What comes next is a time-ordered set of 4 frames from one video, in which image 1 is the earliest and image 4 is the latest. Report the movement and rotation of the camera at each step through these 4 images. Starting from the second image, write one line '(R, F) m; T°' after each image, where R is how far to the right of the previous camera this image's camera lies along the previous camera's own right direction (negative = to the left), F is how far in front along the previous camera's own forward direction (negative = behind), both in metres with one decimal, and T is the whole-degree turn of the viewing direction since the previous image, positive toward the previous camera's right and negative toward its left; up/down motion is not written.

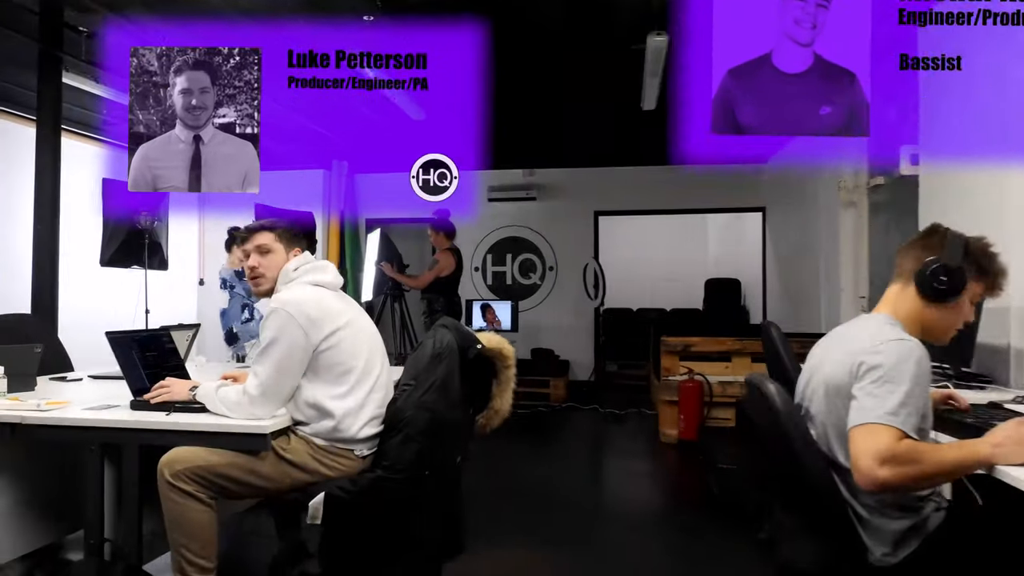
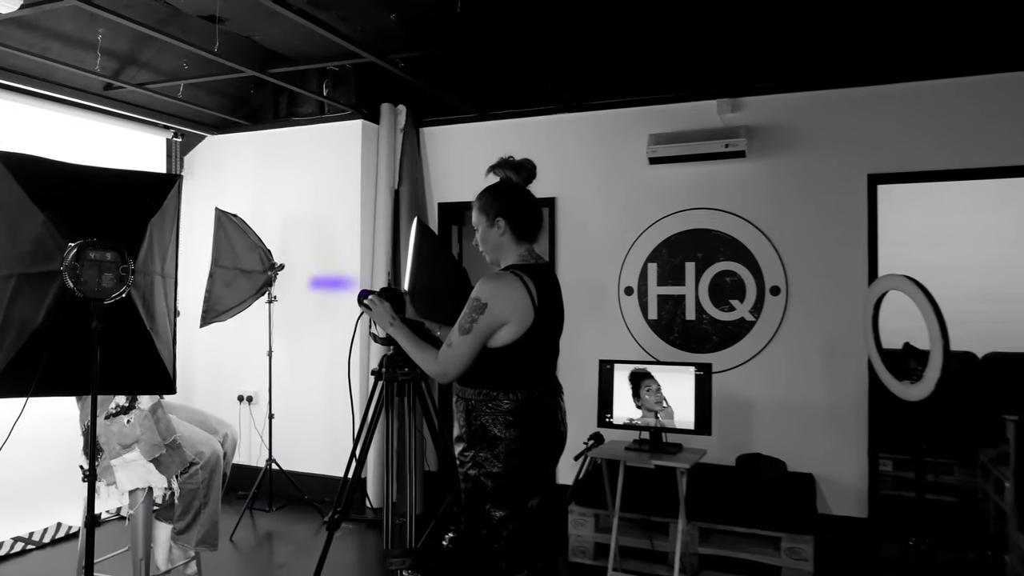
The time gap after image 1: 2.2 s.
(0.0, +3.4) m; -13°
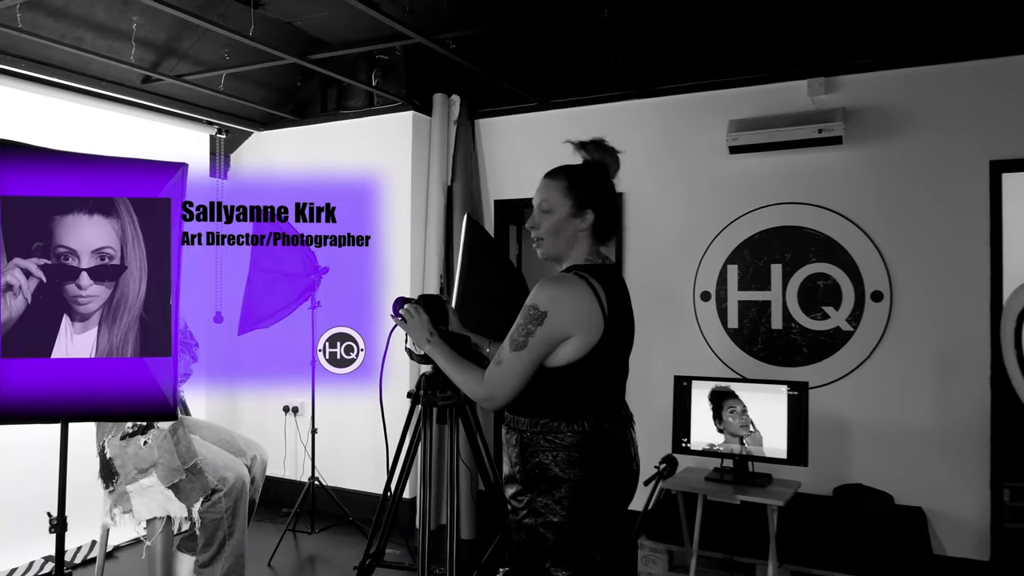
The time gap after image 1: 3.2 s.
(0.0, +0.4) m; -5°
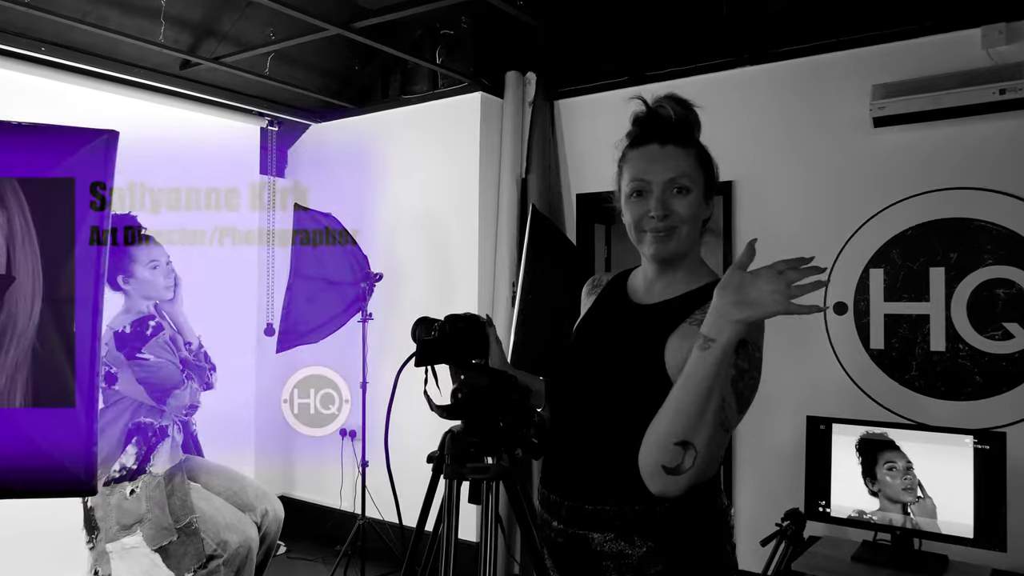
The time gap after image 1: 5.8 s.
(+0.1, +0.6) m; -7°
